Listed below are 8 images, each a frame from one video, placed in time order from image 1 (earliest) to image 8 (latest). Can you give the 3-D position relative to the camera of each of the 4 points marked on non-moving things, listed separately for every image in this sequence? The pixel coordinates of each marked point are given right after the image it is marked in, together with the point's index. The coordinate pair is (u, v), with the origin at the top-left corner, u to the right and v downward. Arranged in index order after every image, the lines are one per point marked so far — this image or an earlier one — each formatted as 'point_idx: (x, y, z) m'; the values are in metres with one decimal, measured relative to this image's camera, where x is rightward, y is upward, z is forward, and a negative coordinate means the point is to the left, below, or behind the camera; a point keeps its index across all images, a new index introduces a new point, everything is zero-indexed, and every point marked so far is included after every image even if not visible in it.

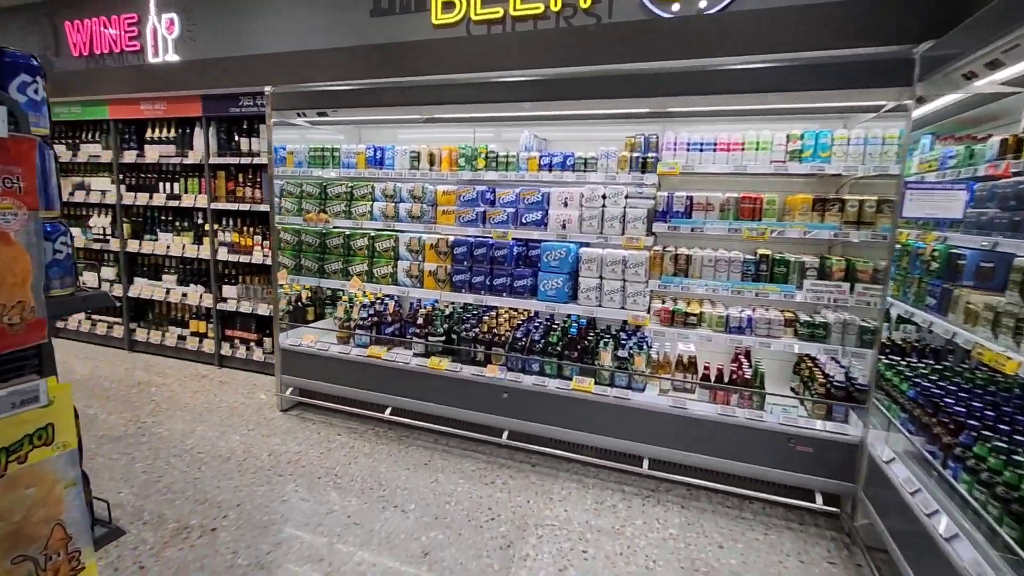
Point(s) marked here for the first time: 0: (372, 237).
0: (-1.0, +0.4, +3.7) m
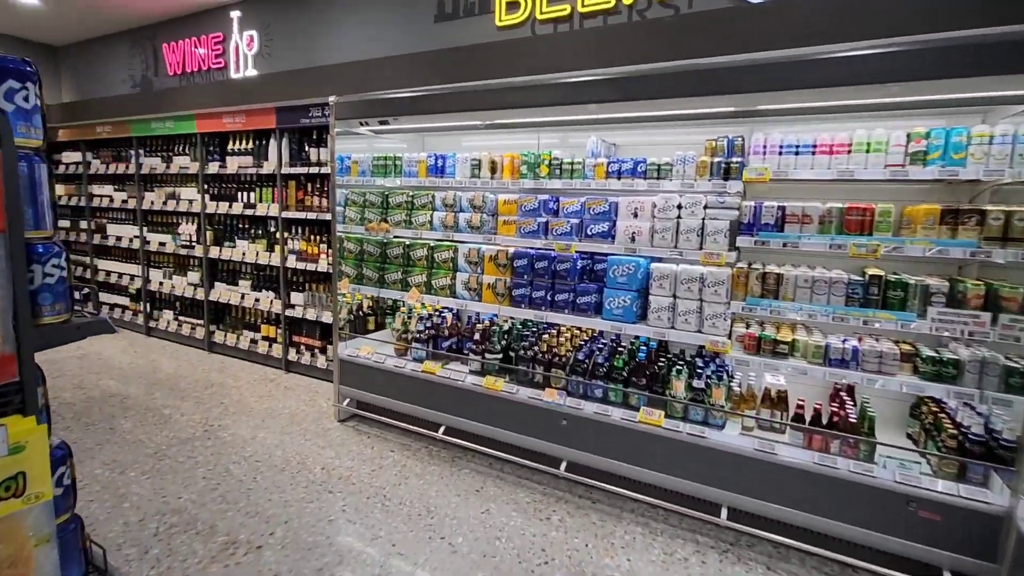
0: (-0.6, +0.3, +3.6) m
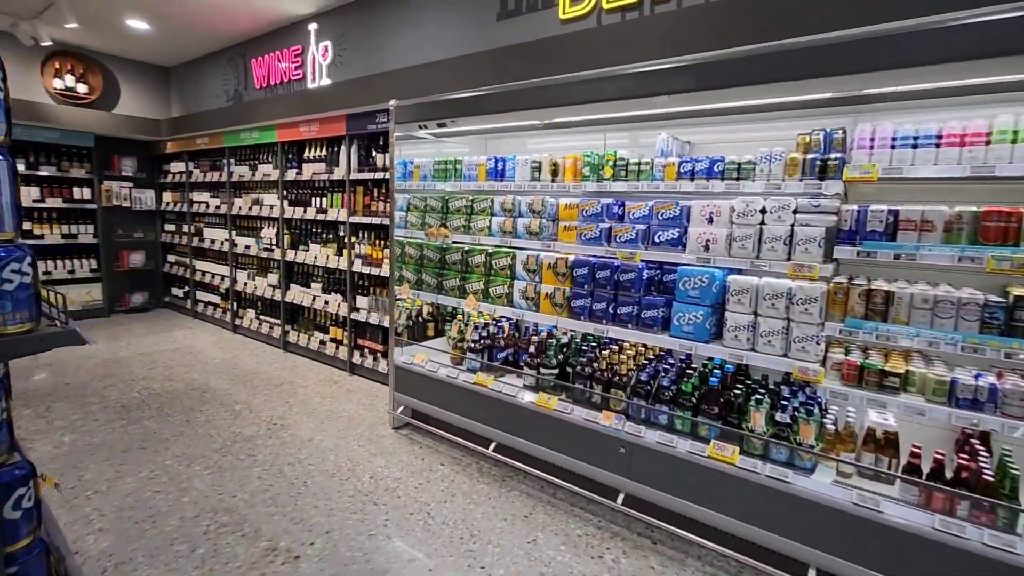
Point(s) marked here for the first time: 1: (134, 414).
0: (-0.2, +0.2, +3.4) m
1: (-2.8, -0.9, +3.7) m
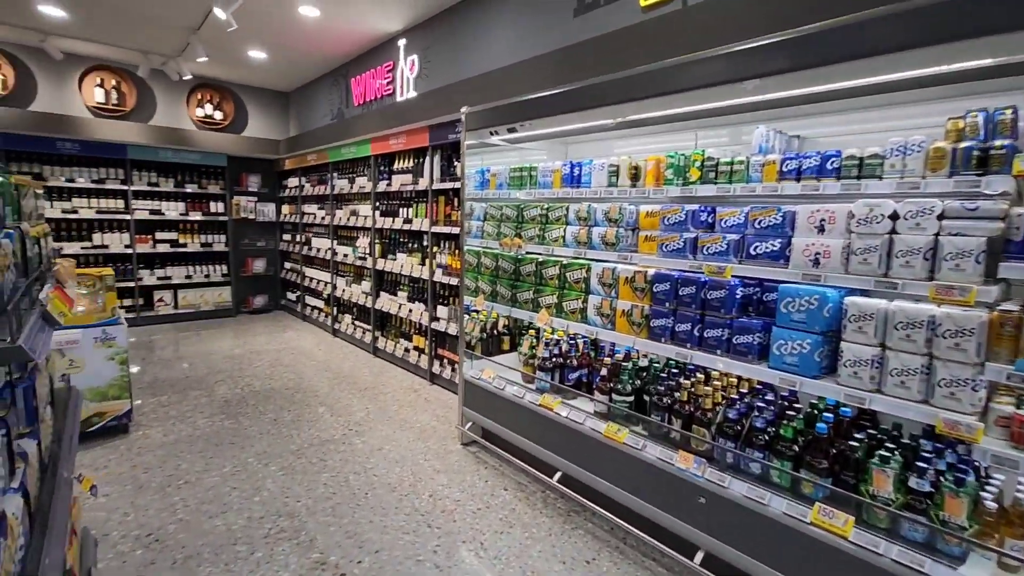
0: (+0.3, +0.1, +3.2) m
1: (-2.2, -1.0, +4.0) m
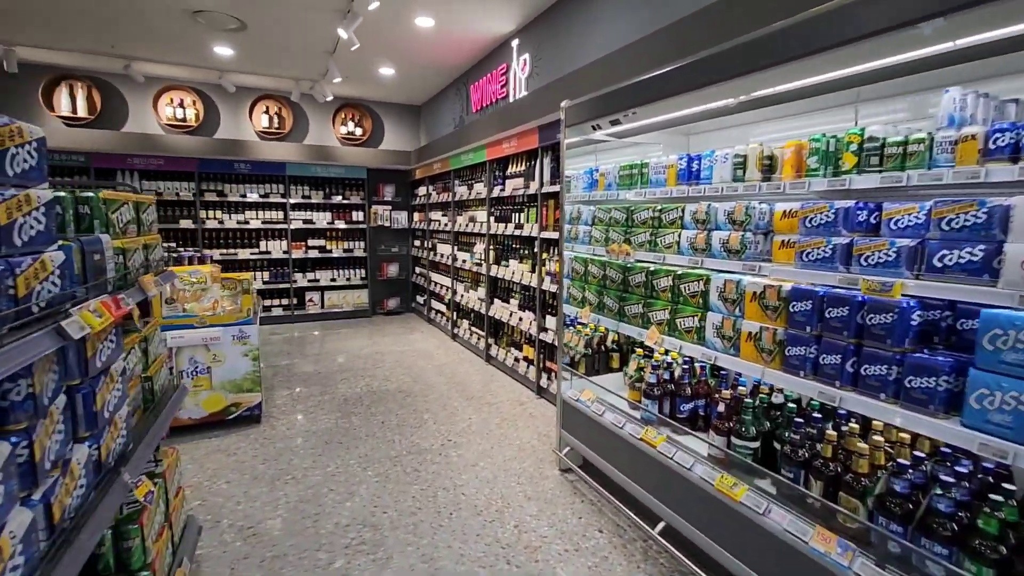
0: (+0.9, +0.1, +2.7) m
1: (-1.4, -1.0, +4.2) m
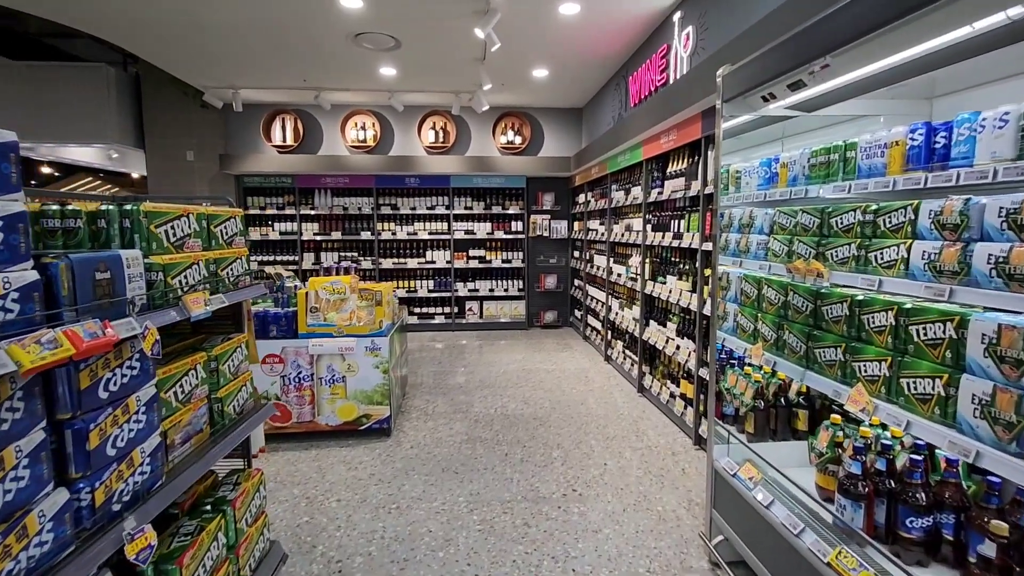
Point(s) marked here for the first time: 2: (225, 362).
0: (+1.4, -0.1, +1.8) m
1: (-0.3, -1.1, +3.9) m
2: (-1.1, -0.3, +1.8) m
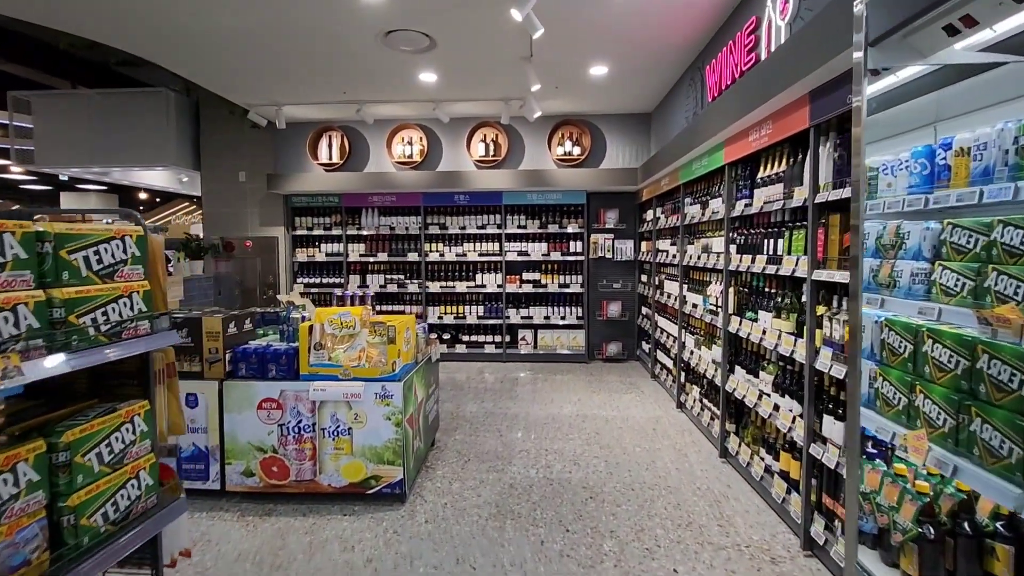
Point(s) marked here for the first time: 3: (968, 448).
0: (+1.4, -0.2, +0.8) m
1: (0.0, -1.4, +3.2) m
2: (-1.1, -0.4, +1.3) m
3: (+1.3, -0.5, +1.4) m
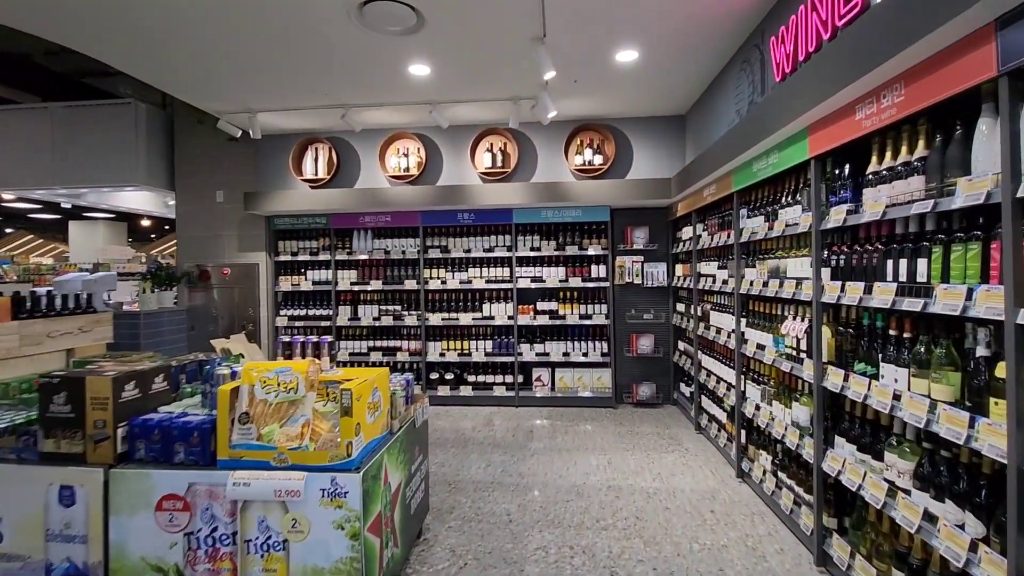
0: (+1.3, -0.3, -0.1) m
1: (+0.1, -1.6, +2.2) m
2: (-1.1, -0.5, +0.4) m
3: (+1.3, -0.6, +0.5) m
